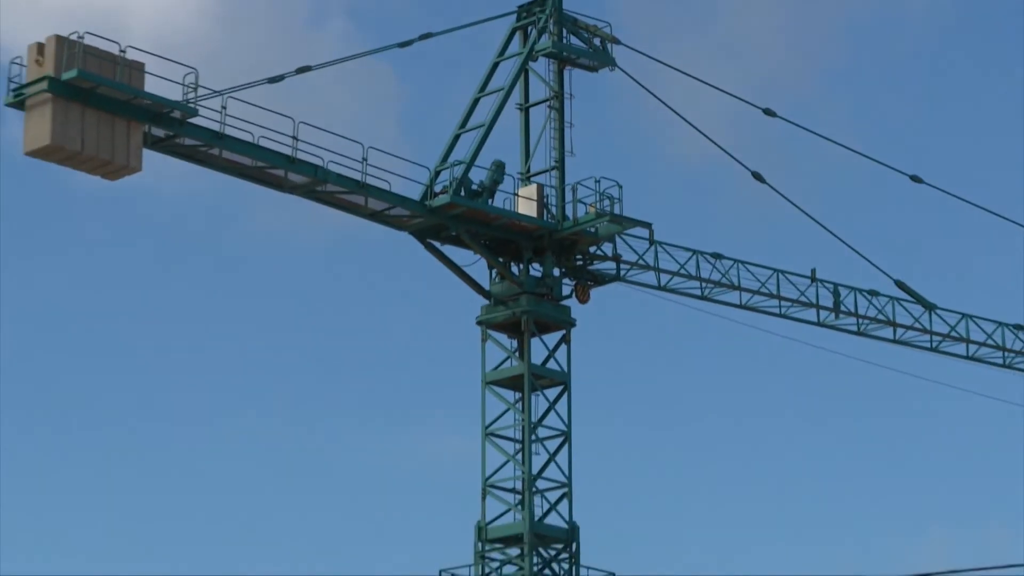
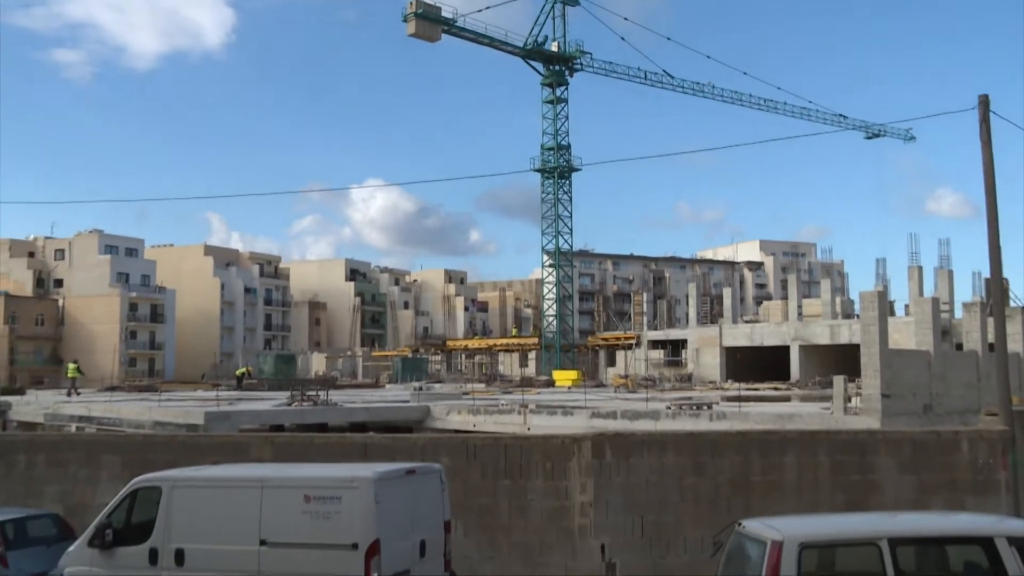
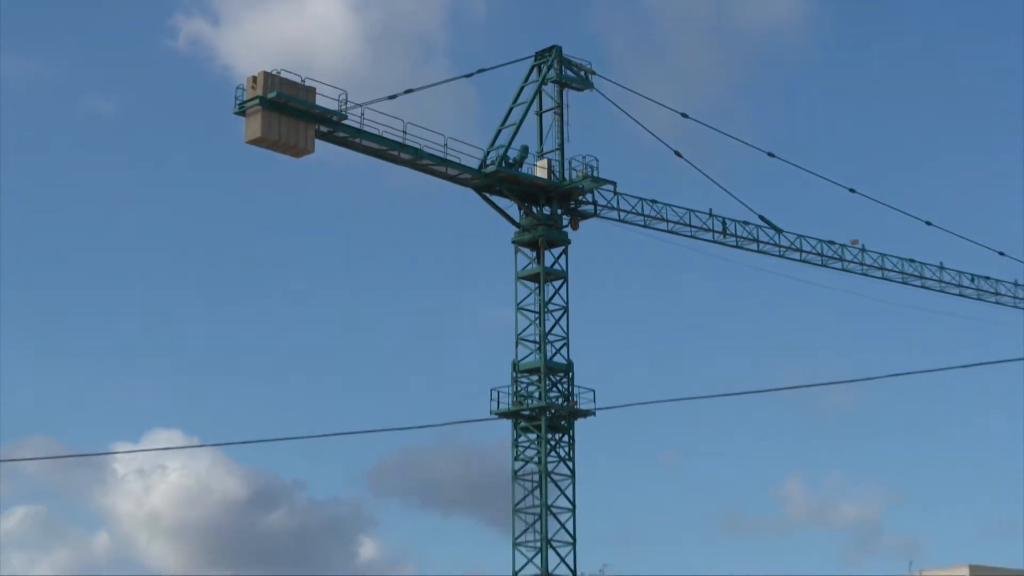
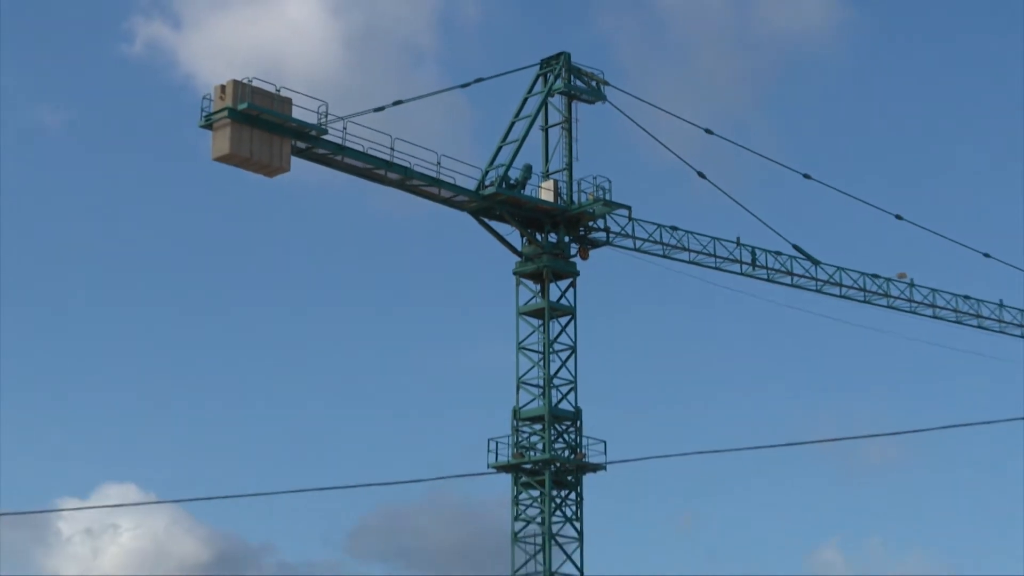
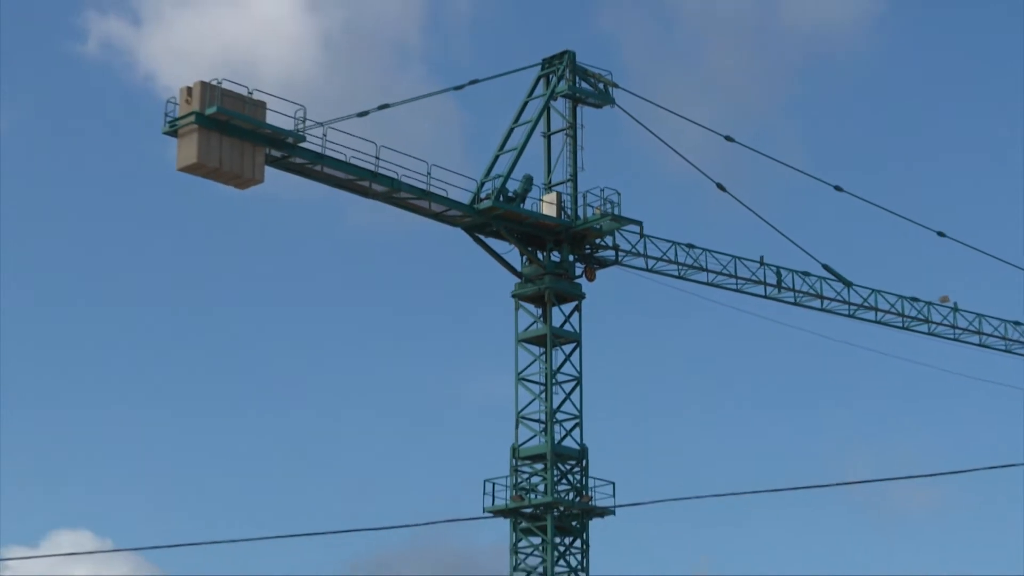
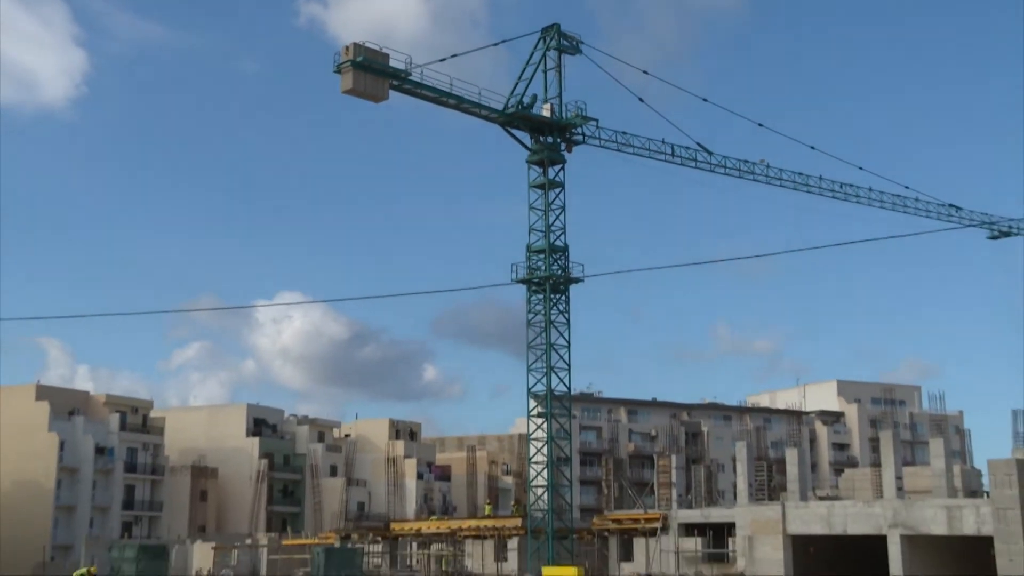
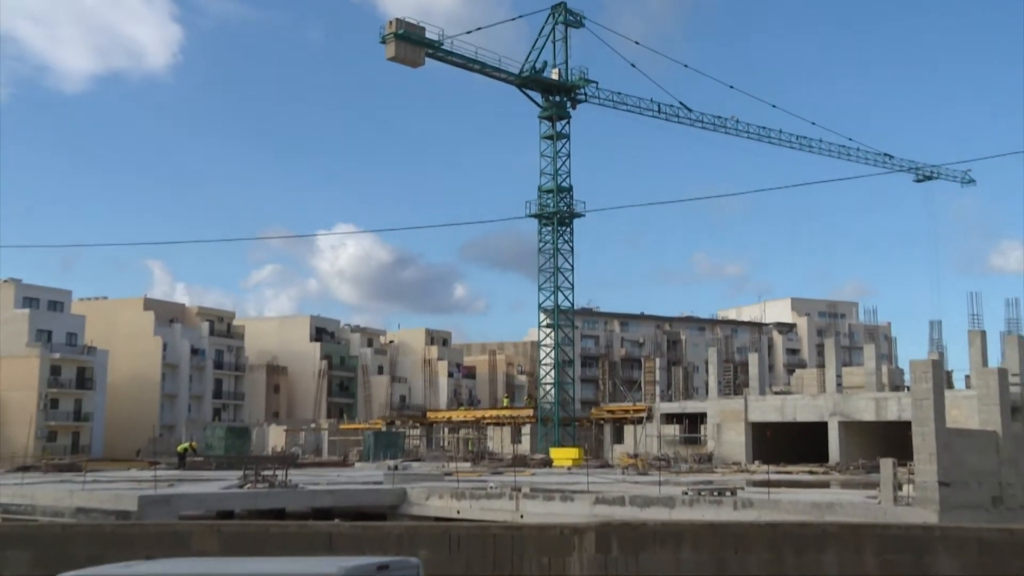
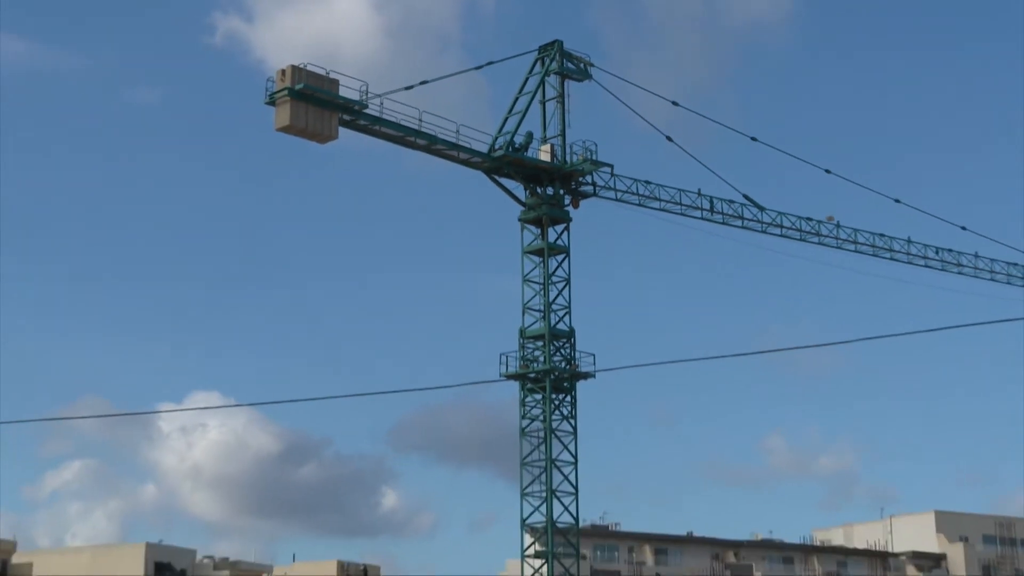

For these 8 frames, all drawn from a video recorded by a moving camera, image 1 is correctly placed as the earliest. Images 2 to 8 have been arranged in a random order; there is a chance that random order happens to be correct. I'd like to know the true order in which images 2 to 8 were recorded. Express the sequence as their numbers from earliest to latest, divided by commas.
5, 4, 3, 8, 6, 7, 2
